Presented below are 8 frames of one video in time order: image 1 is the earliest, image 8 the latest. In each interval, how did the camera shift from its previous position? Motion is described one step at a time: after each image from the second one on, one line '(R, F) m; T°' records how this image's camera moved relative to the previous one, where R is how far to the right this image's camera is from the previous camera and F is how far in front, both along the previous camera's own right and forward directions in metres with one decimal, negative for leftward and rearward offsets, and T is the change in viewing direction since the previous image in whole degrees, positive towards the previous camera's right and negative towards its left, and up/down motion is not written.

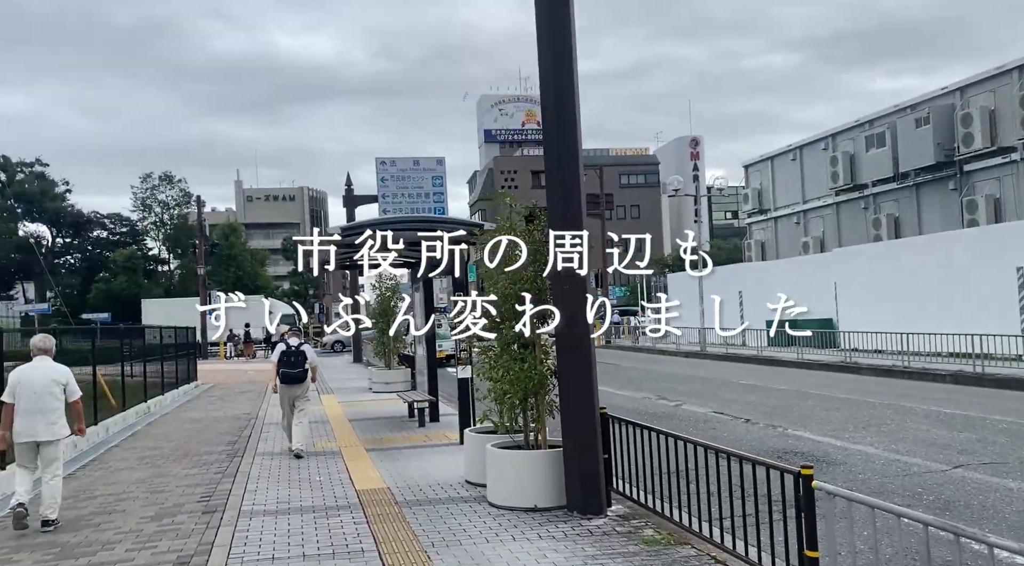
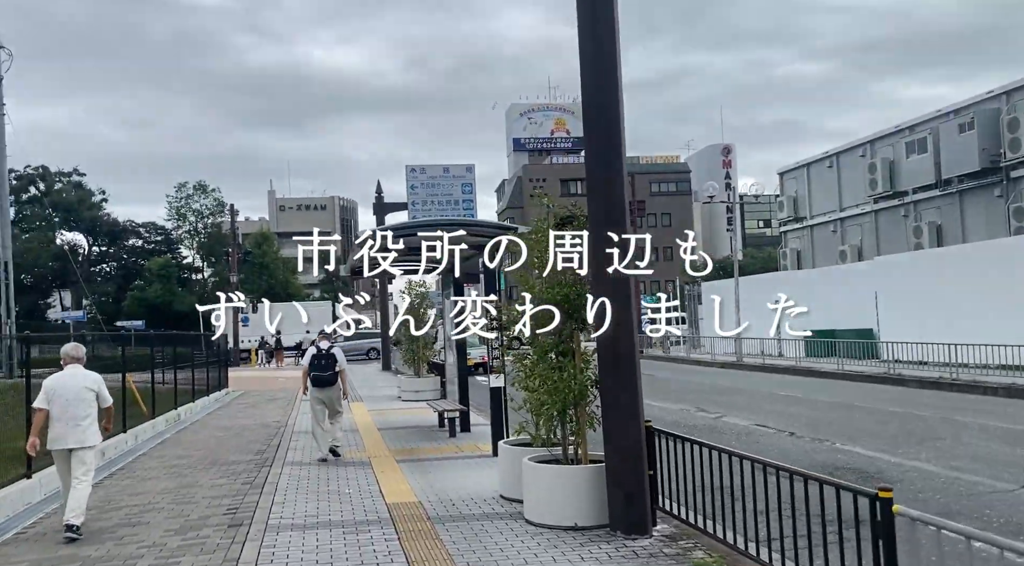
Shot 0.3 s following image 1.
(-0.1, +0.4) m; -2°
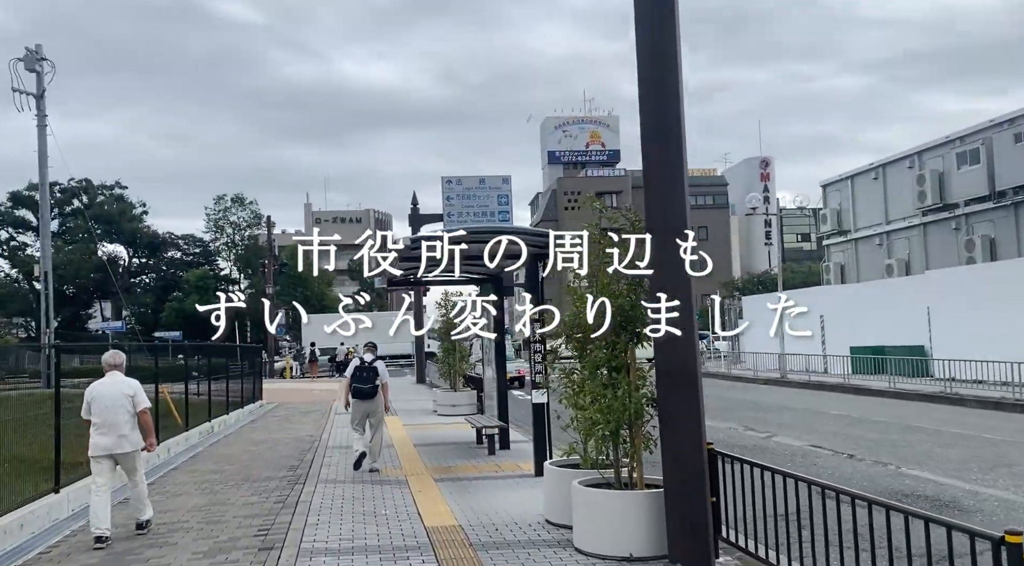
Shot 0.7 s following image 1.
(-0.1, +0.5) m; -2°
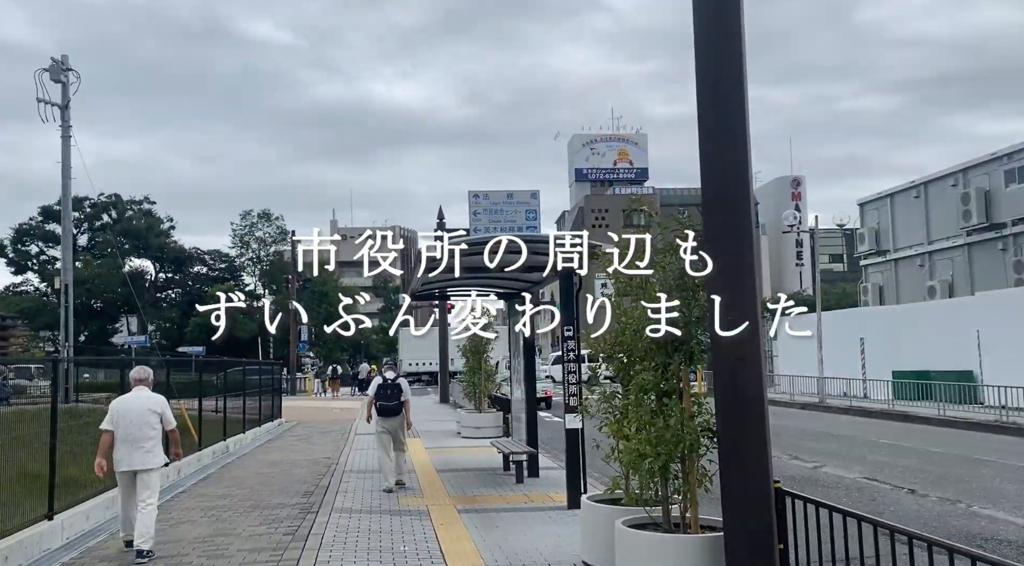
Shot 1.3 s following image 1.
(-0.1, +0.8) m; -2°
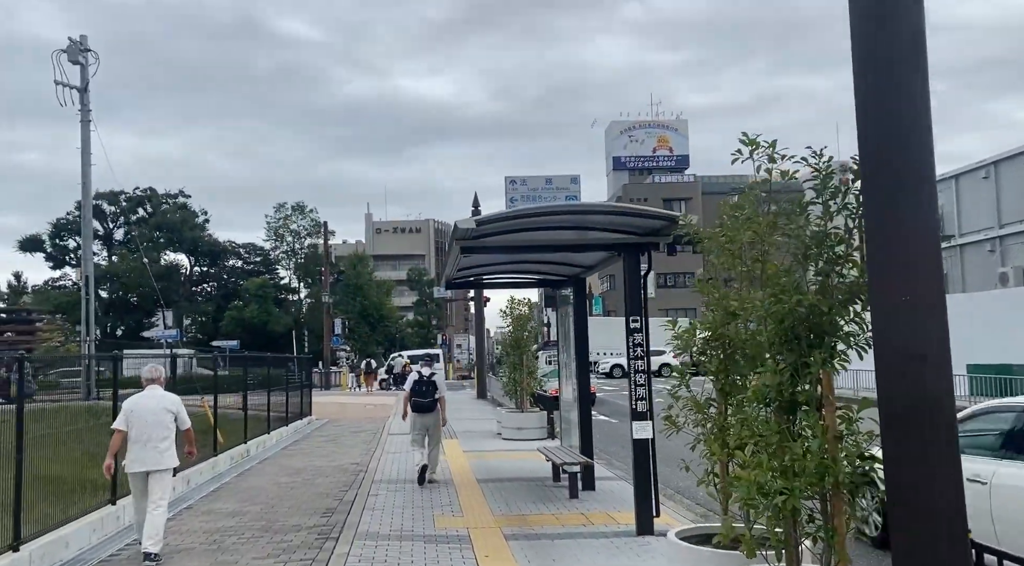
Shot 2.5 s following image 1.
(-0.2, +1.7) m; -2°
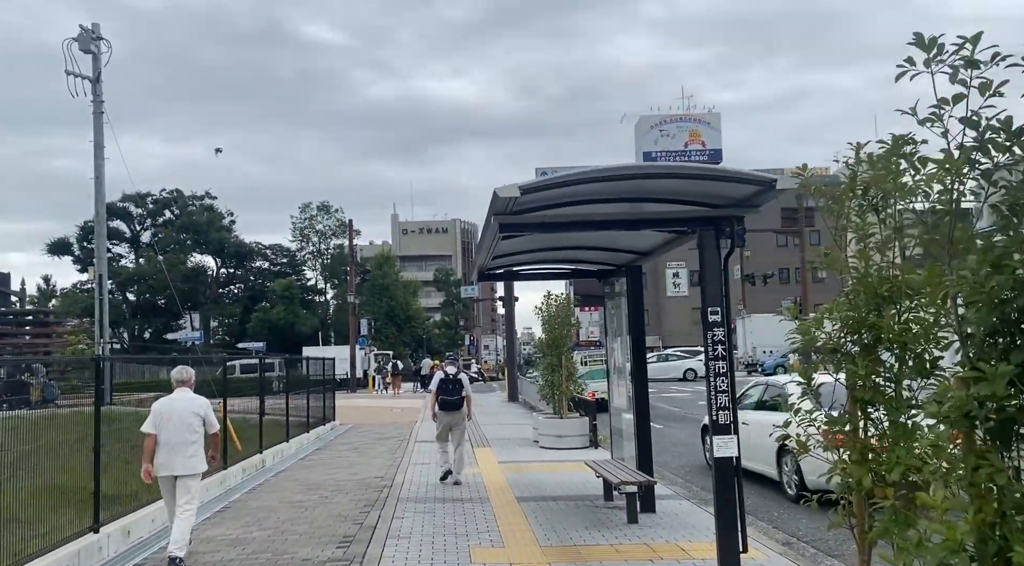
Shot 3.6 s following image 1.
(-0.2, +1.5) m; -2°
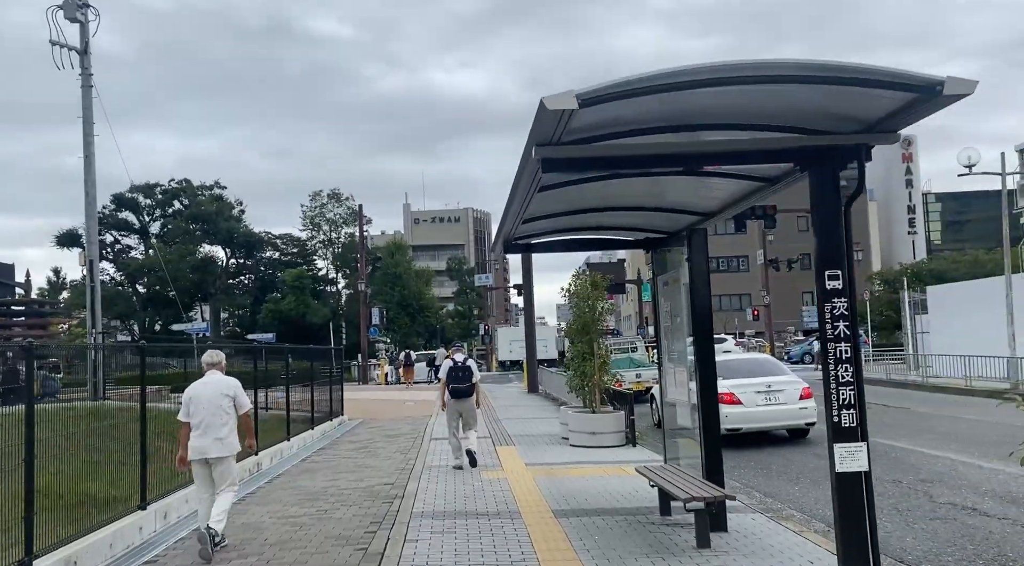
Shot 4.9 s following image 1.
(-0.2, +1.8) m; -1°
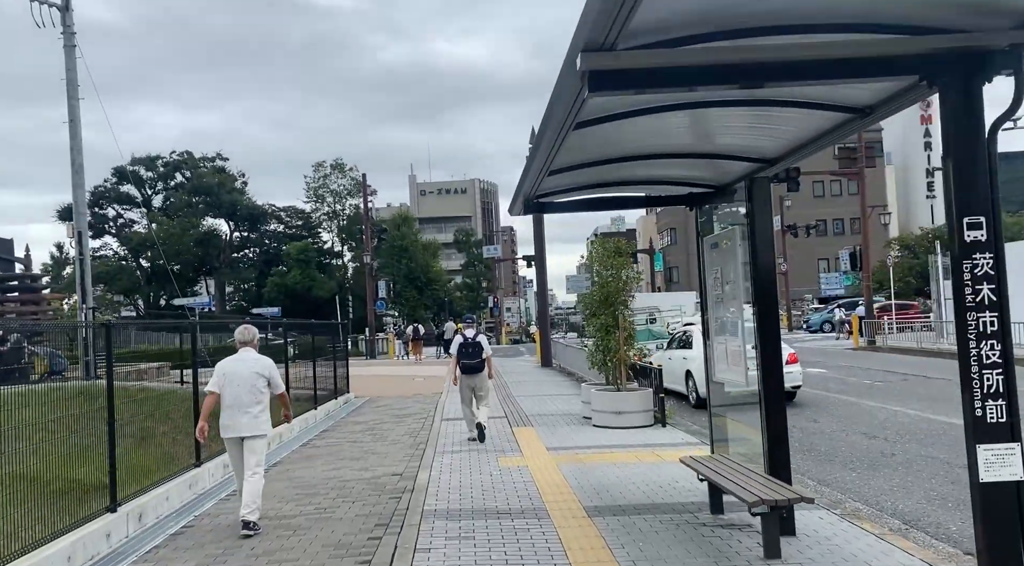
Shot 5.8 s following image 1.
(-0.1, +1.3) m; 0°
